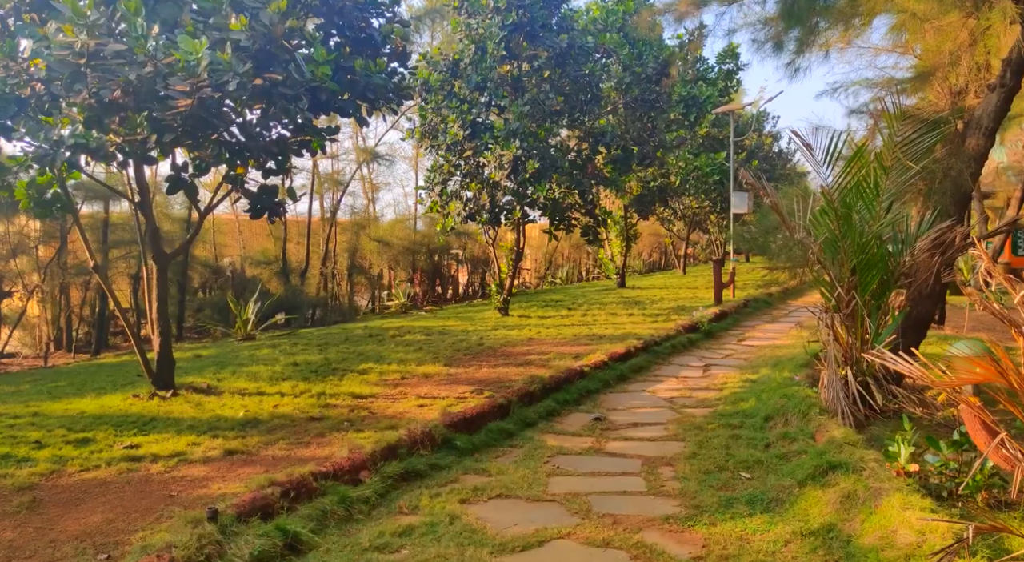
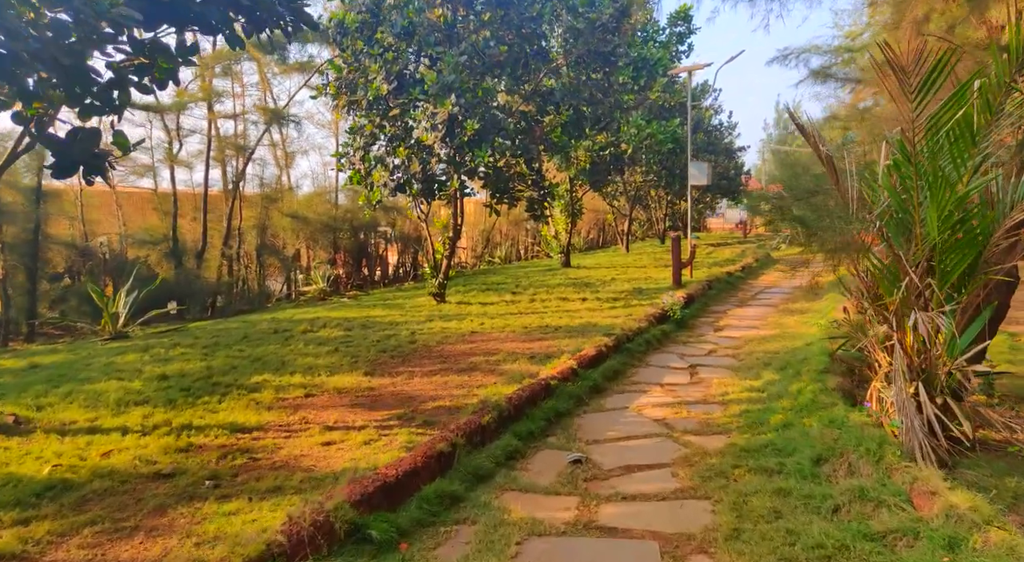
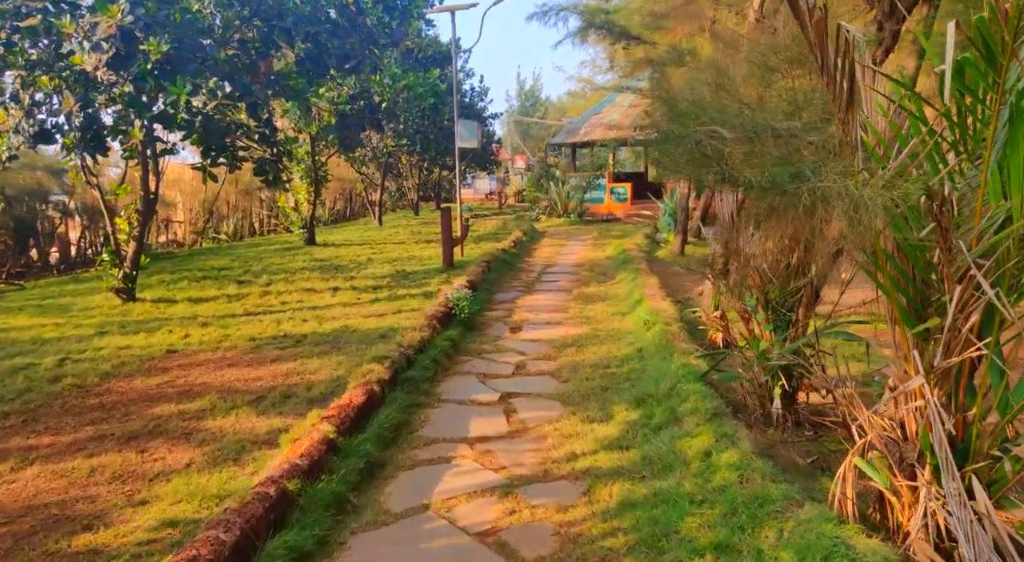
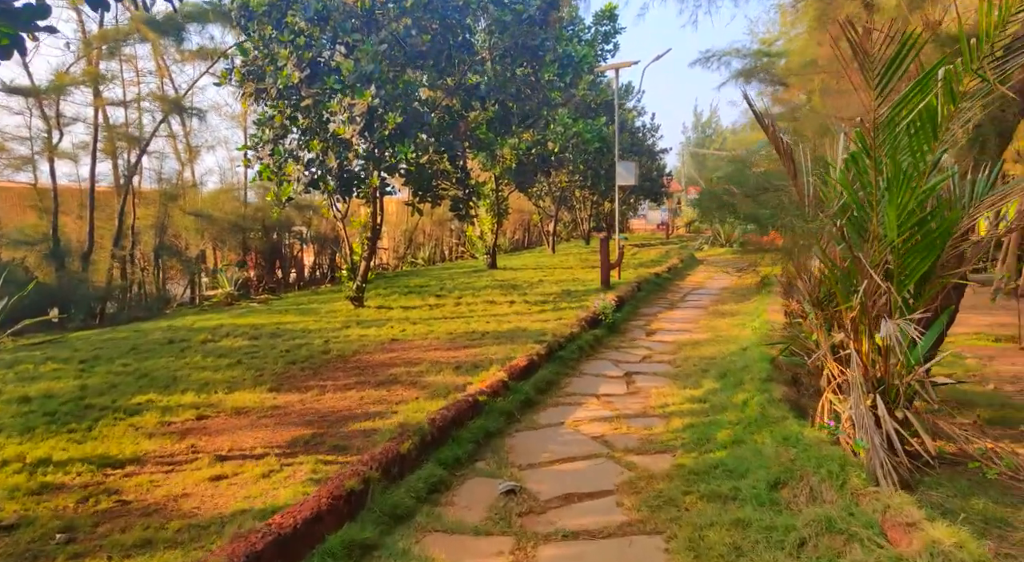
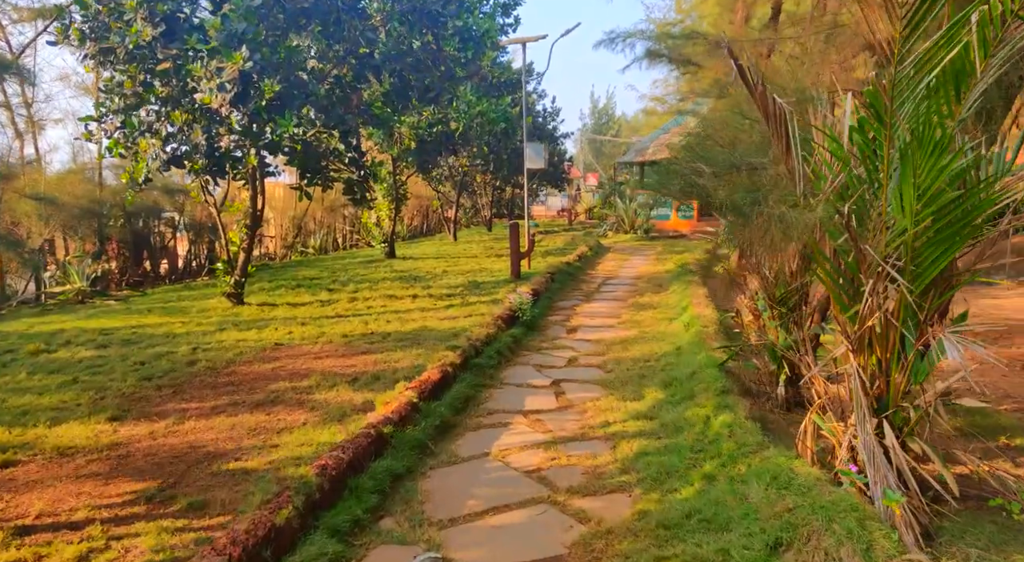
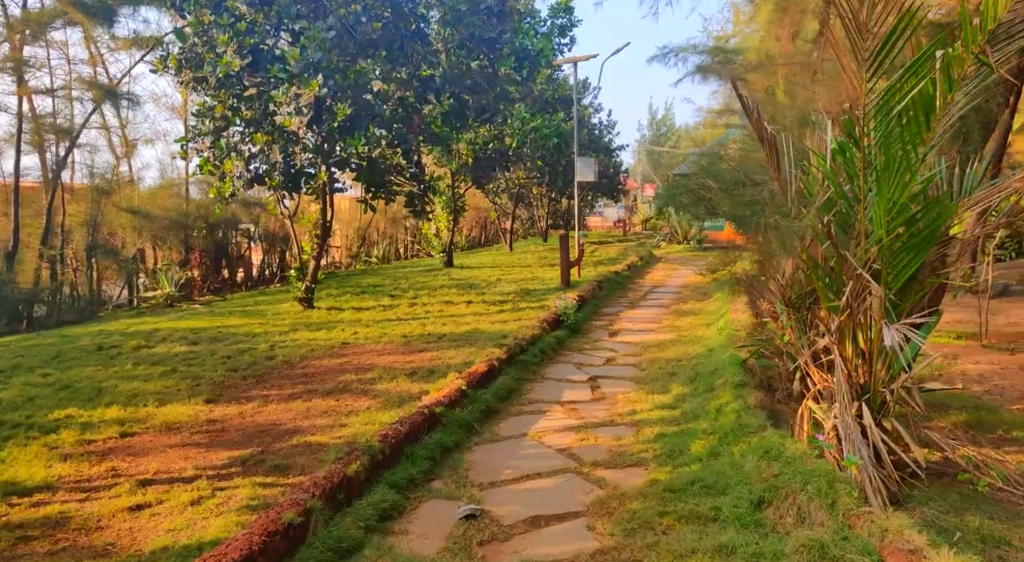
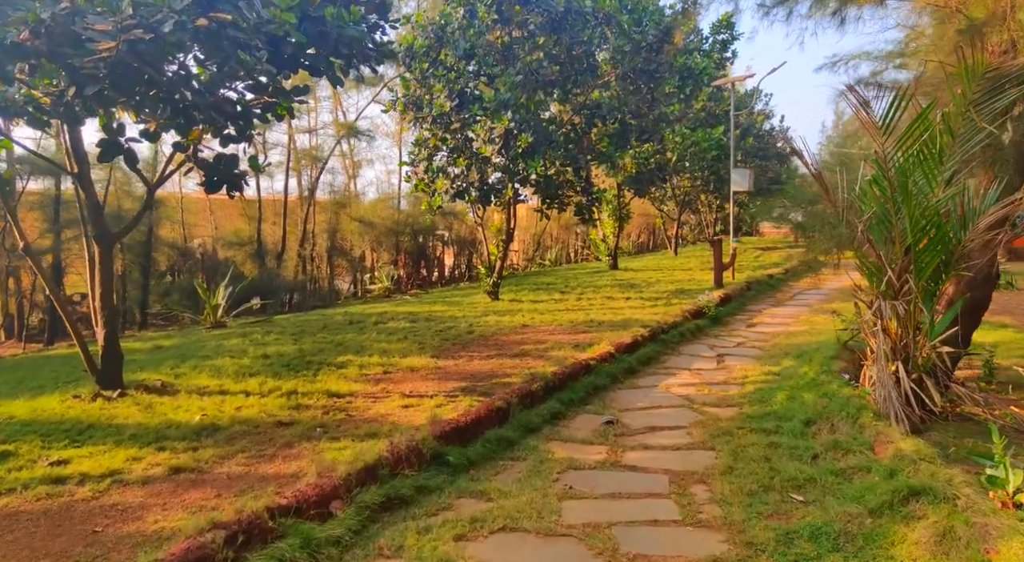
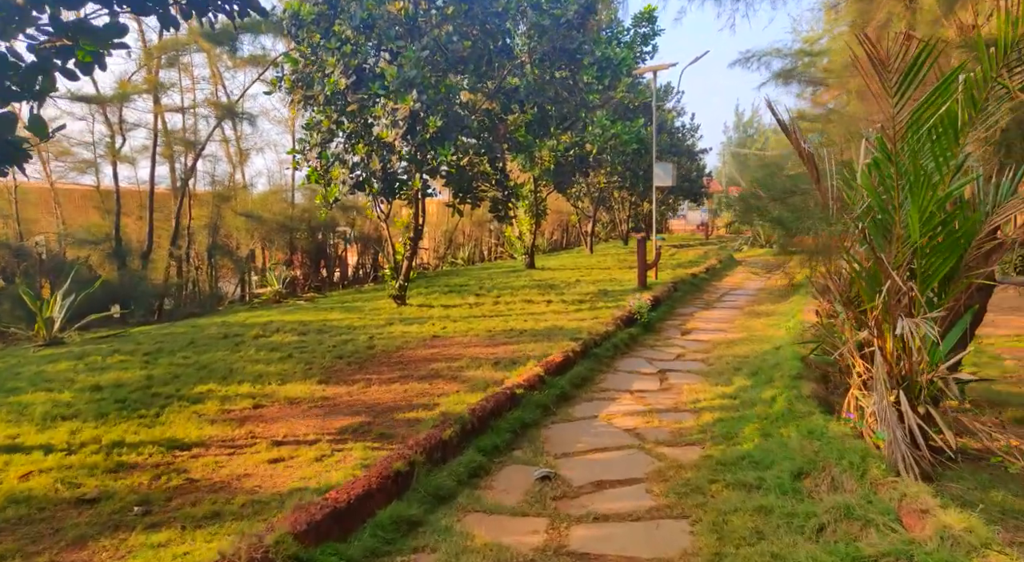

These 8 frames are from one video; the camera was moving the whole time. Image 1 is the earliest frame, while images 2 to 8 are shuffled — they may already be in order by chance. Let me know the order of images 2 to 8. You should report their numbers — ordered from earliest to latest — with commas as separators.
7, 2, 8, 4, 6, 5, 3
